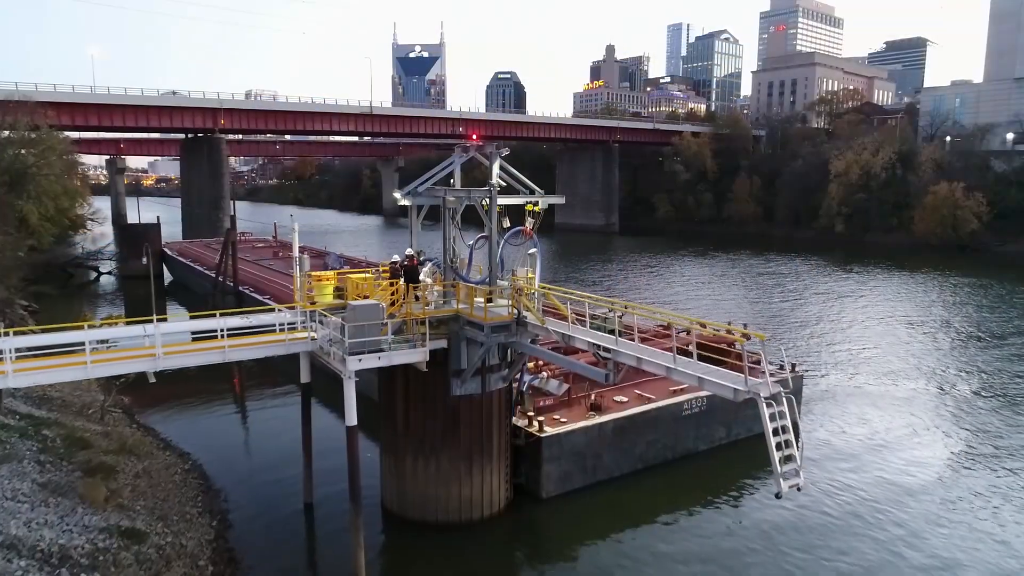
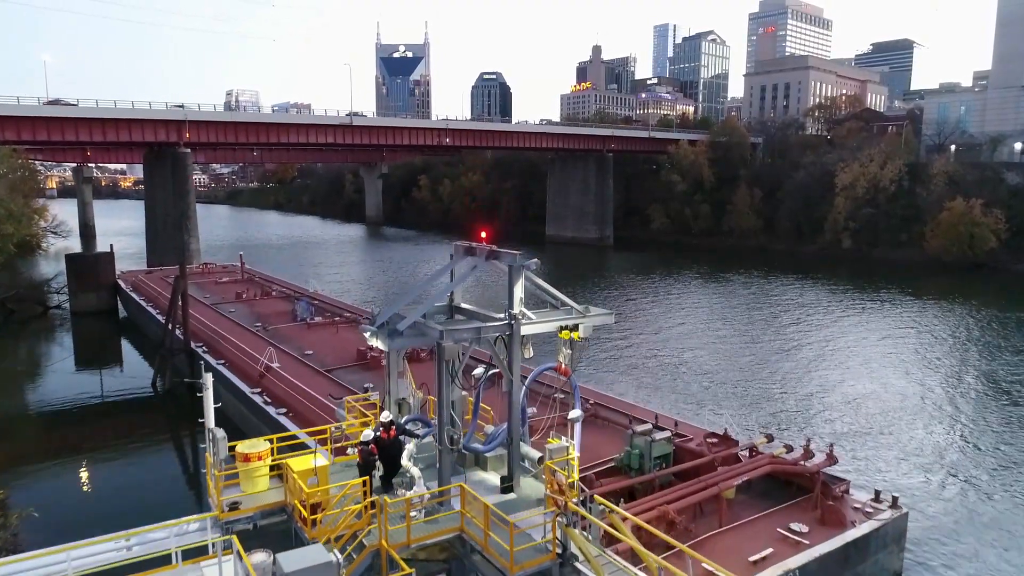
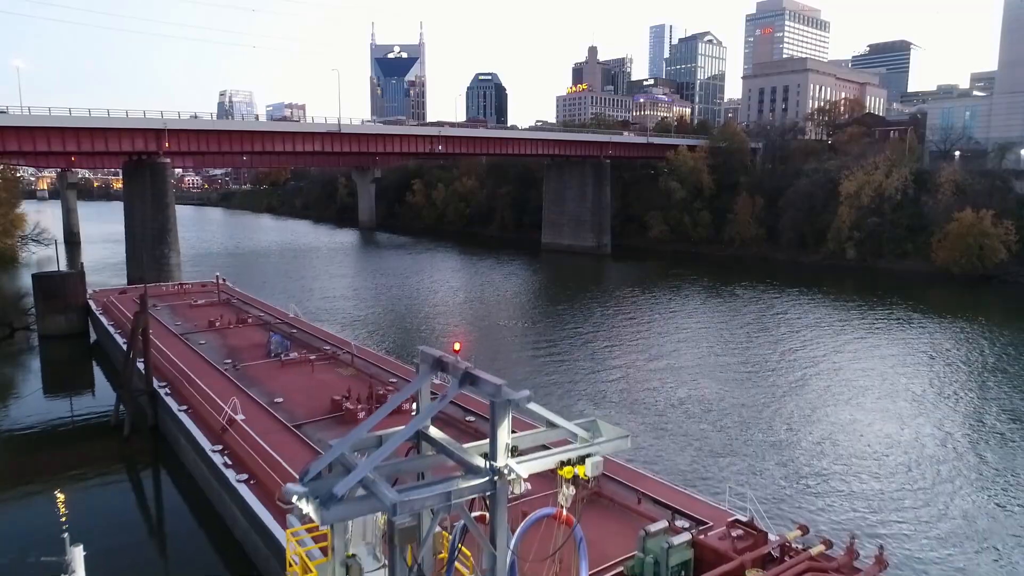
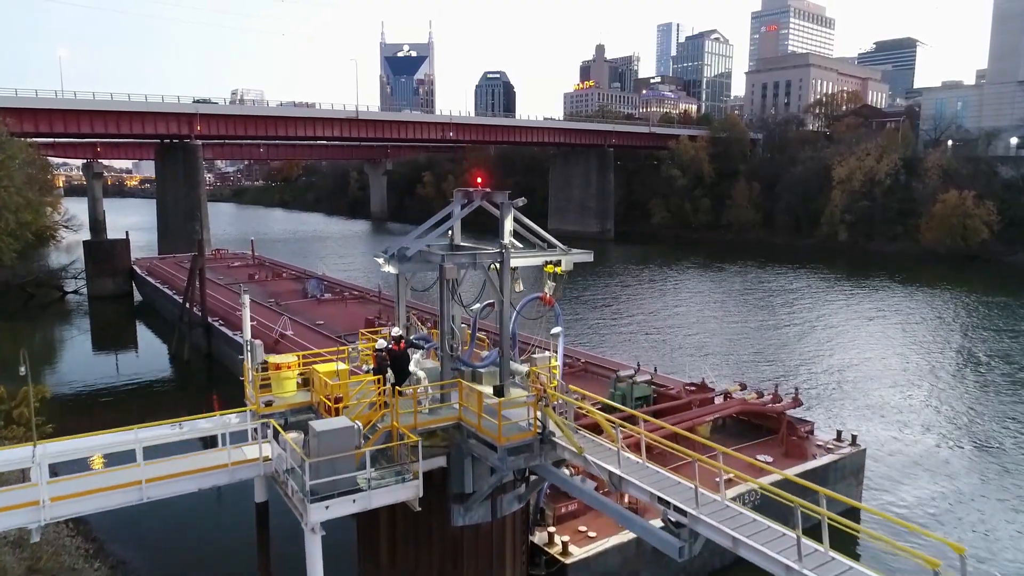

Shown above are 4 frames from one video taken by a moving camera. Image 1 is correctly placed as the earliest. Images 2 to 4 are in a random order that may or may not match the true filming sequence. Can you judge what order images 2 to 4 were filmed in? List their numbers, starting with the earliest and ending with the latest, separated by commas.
4, 2, 3
